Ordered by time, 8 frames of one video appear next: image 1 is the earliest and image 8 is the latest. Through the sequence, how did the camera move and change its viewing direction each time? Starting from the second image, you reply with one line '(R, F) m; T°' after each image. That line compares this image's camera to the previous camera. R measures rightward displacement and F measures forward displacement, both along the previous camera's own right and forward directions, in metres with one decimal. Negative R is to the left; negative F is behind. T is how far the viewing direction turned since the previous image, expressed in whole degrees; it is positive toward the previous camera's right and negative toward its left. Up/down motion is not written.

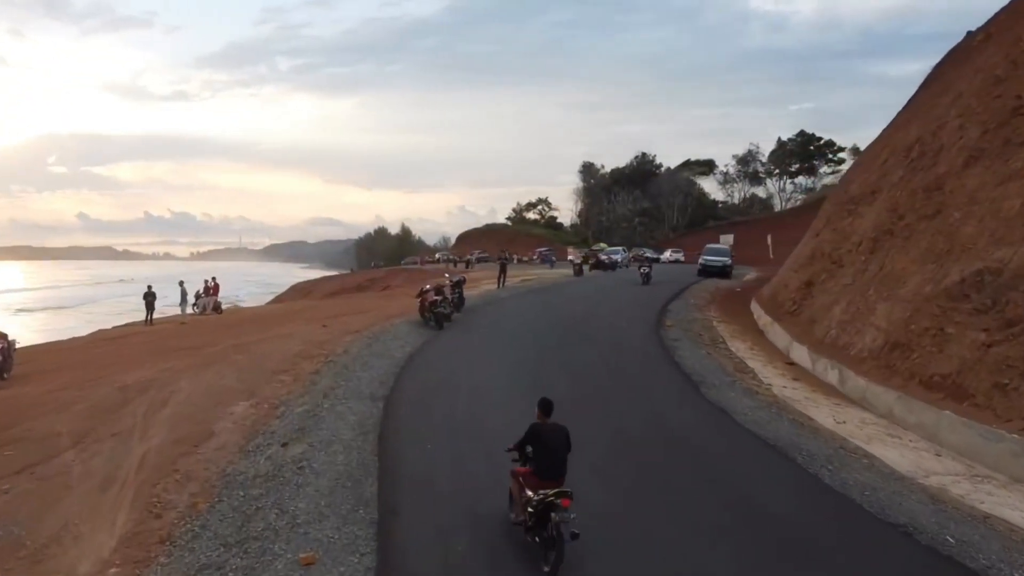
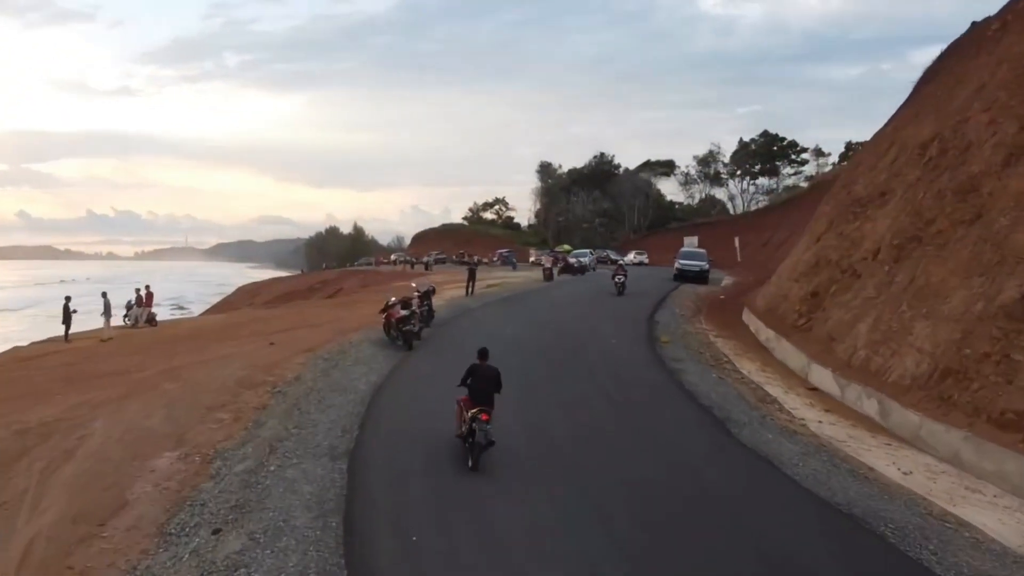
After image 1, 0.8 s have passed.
(-0.7, +3.1) m; +3°
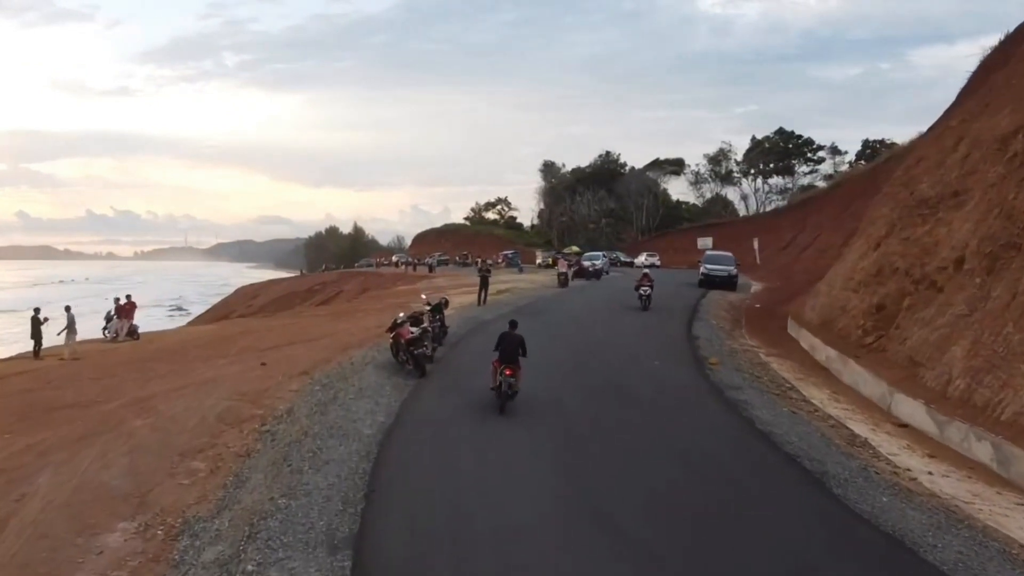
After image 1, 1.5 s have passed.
(-0.6, +2.9) m; 0°
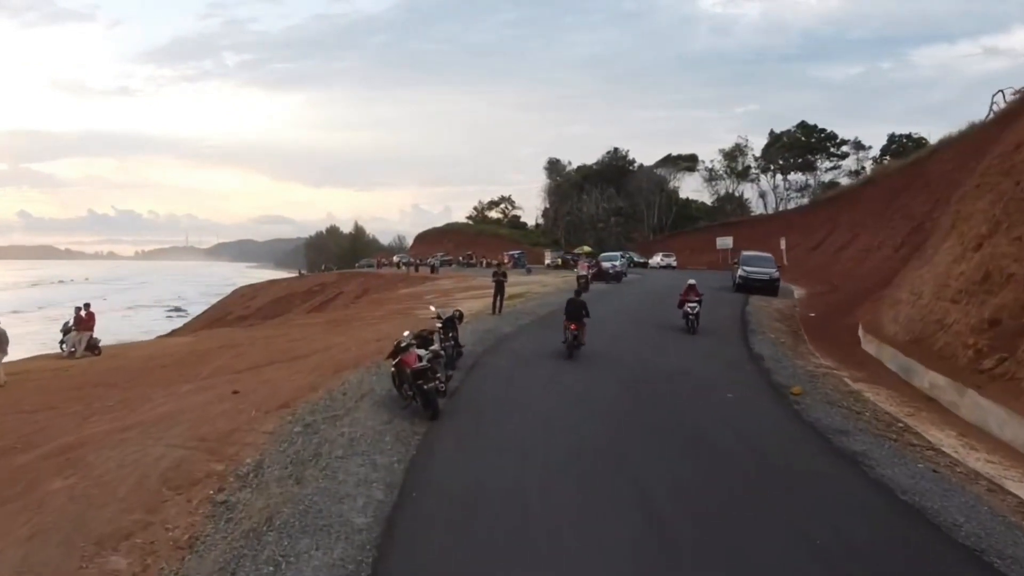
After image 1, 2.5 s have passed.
(-0.6, +3.9) m; 0°
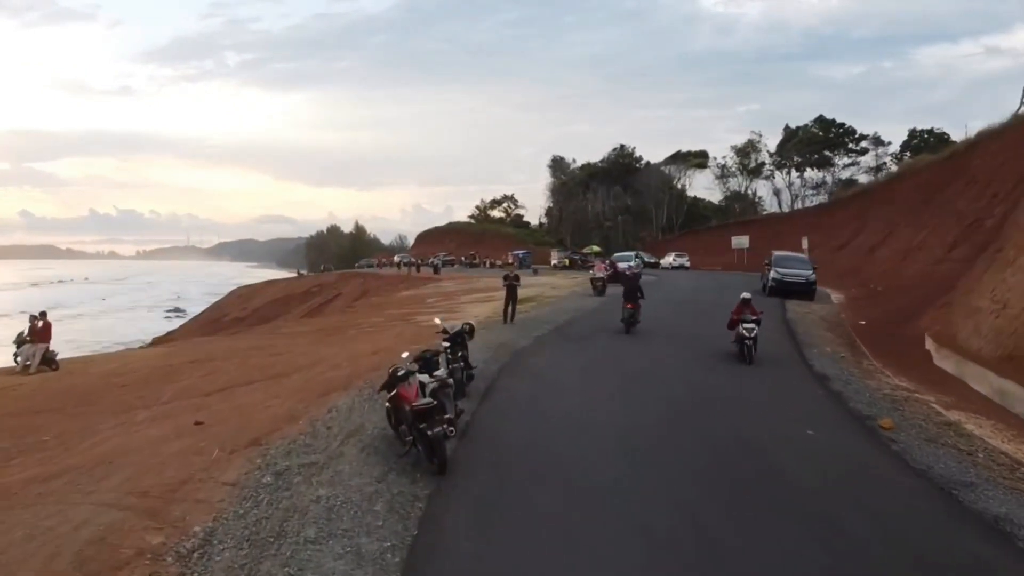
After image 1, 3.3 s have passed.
(-0.4, +2.9) m; 0°
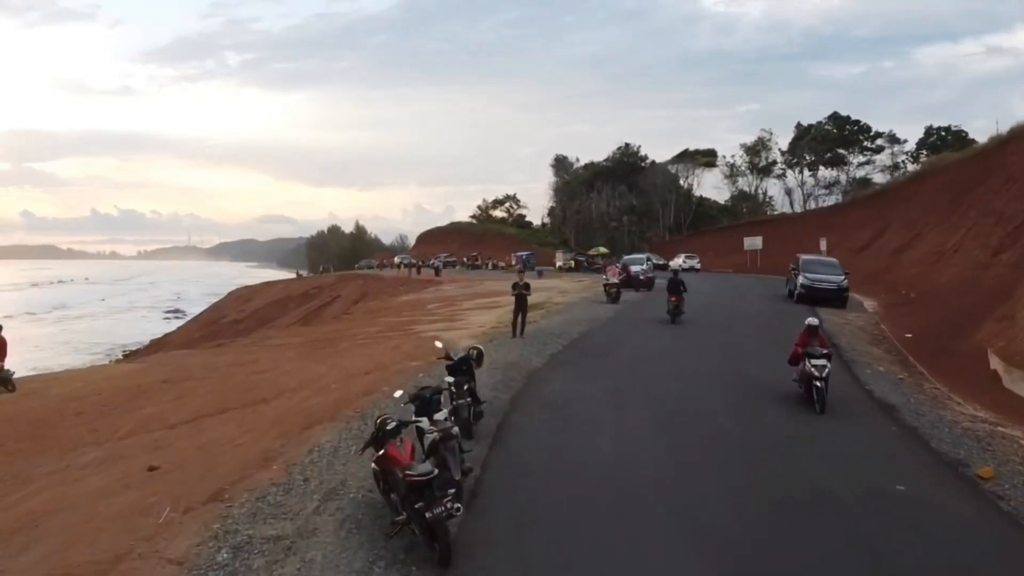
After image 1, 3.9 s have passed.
(-0.2, +2.3) m; 0°
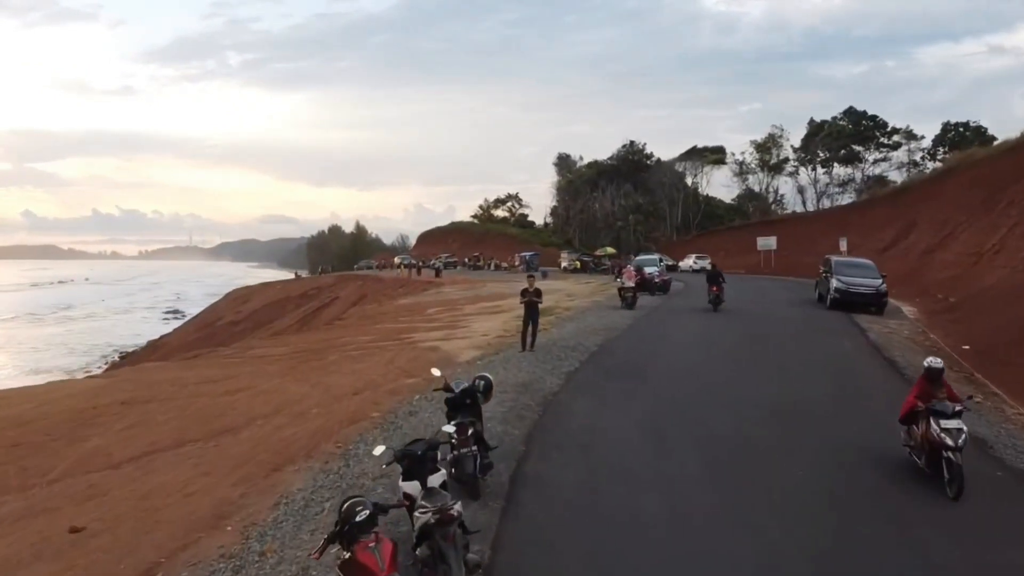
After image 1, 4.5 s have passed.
(-0.2, +2.4) m; 0°
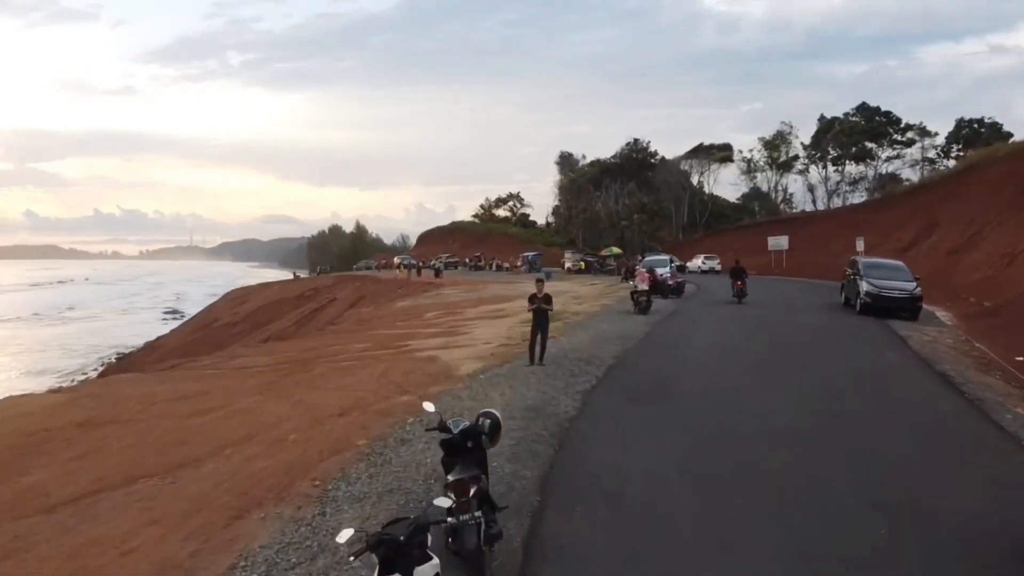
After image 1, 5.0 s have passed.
(-0.1, +1.9) m; 0°
